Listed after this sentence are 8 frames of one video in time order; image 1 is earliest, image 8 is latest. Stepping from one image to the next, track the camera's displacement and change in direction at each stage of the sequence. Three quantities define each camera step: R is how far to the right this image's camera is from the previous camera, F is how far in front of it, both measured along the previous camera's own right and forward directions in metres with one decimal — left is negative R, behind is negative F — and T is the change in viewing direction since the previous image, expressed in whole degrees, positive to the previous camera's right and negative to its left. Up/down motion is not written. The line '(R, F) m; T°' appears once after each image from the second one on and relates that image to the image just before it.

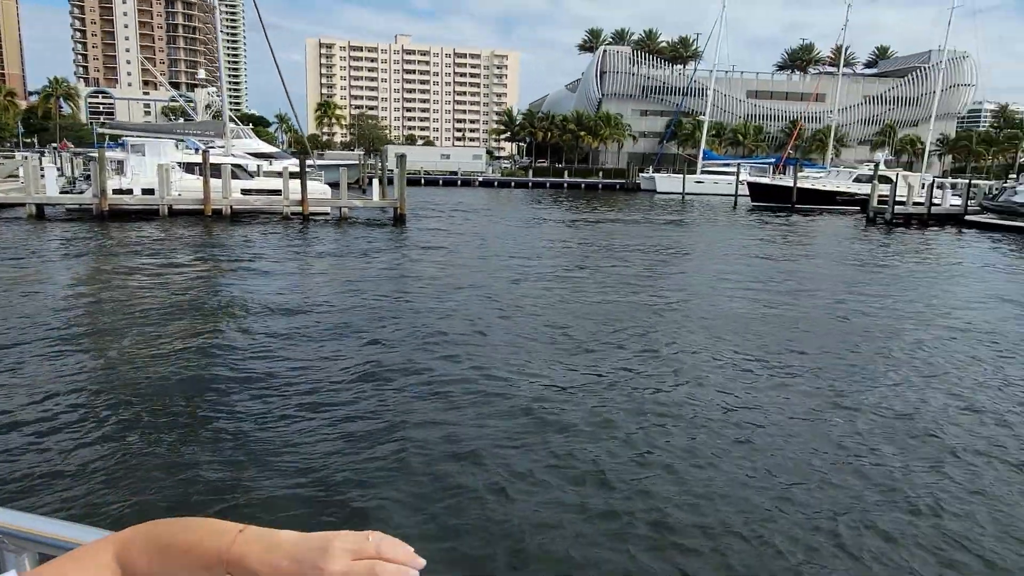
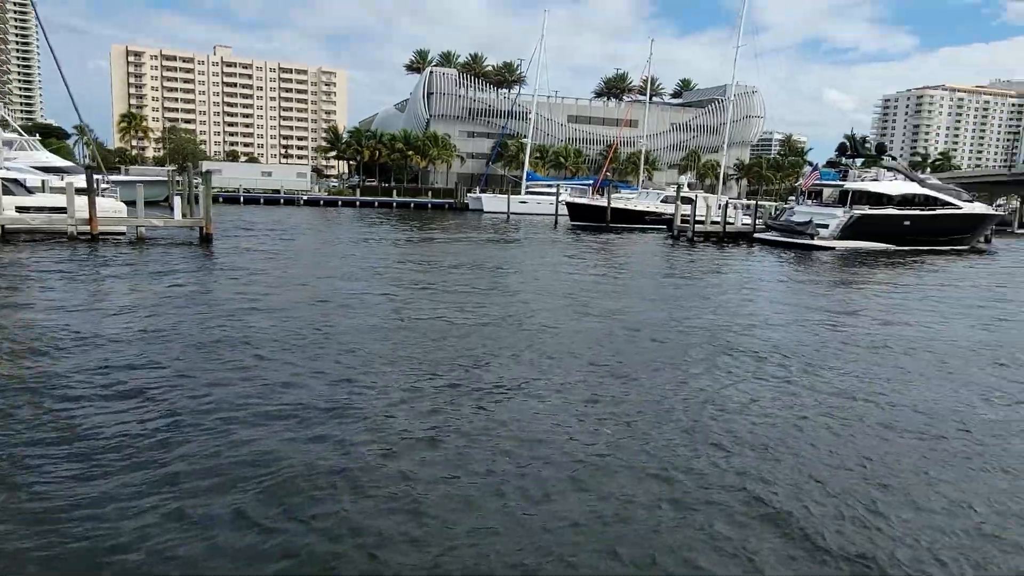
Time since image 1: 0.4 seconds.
(+0.6, +0.1) m; +13°
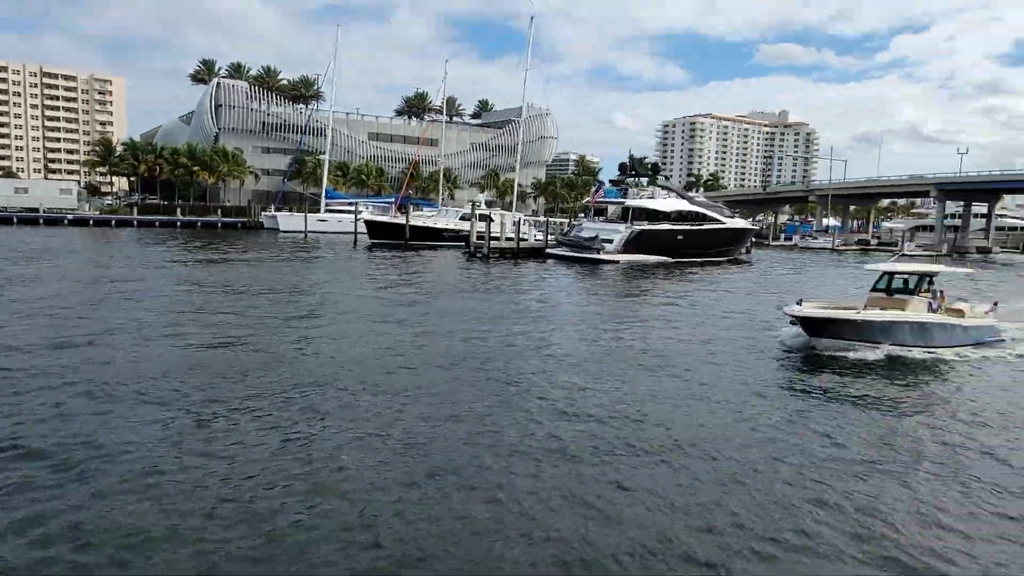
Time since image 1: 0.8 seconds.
(+0.7, +0.3) m; +15°
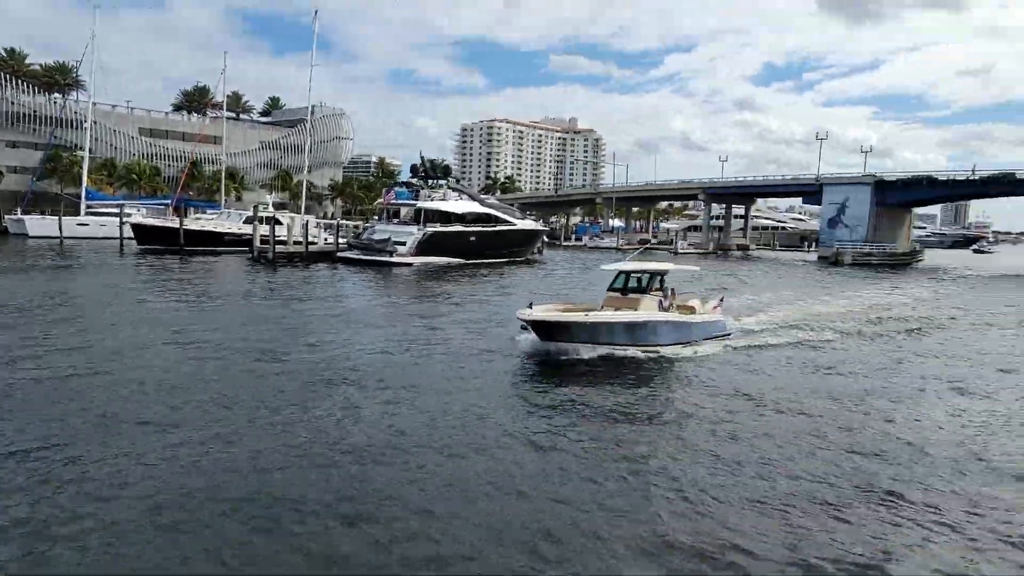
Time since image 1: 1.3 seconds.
(+0.7, +0.5) m; +15°
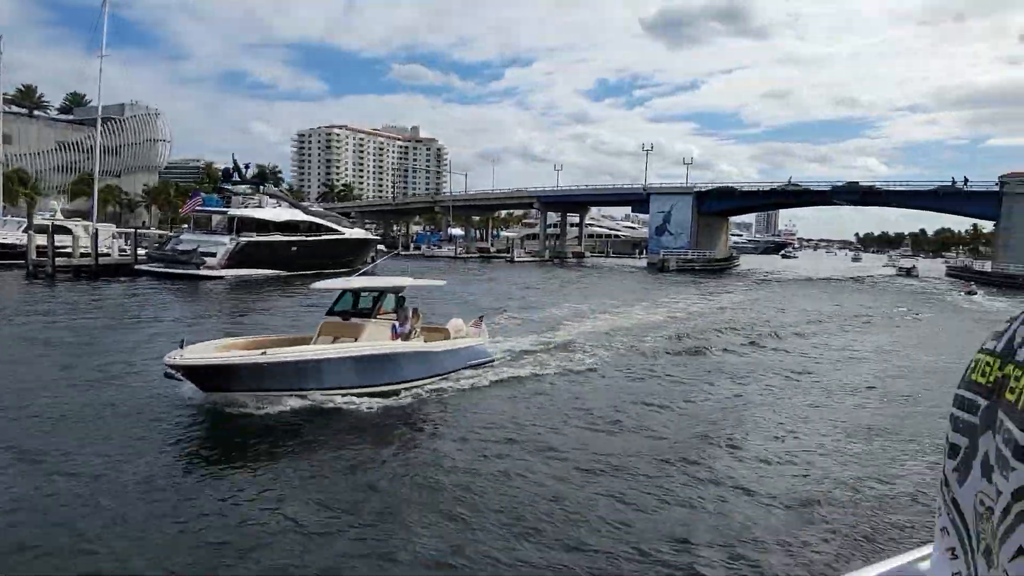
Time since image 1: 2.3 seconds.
(+1.1, +1.5) m; +12°
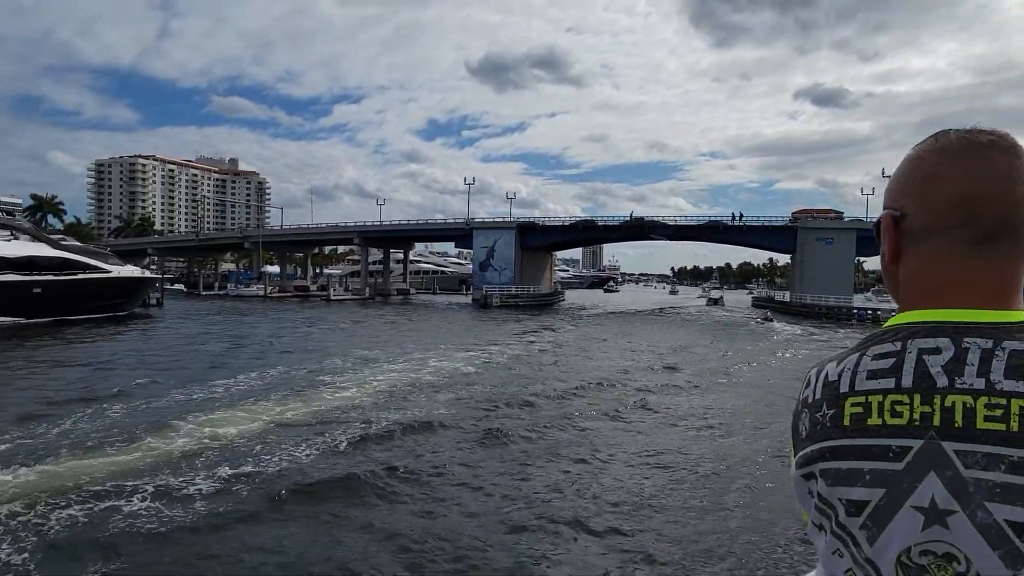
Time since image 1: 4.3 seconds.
(+1.6, +3.9) m; +13°
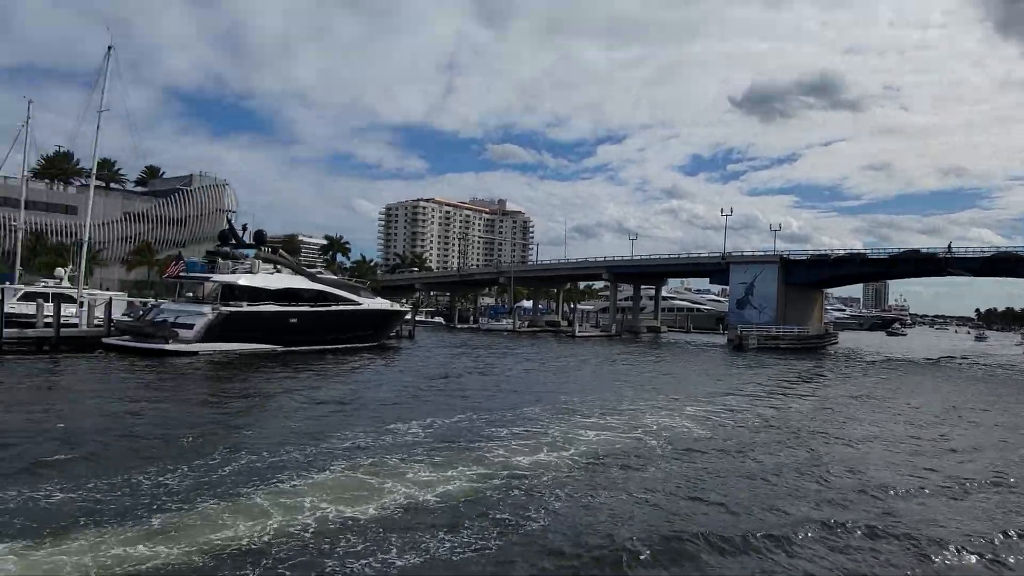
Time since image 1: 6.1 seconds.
(+0.5, +3.8) m; -20°
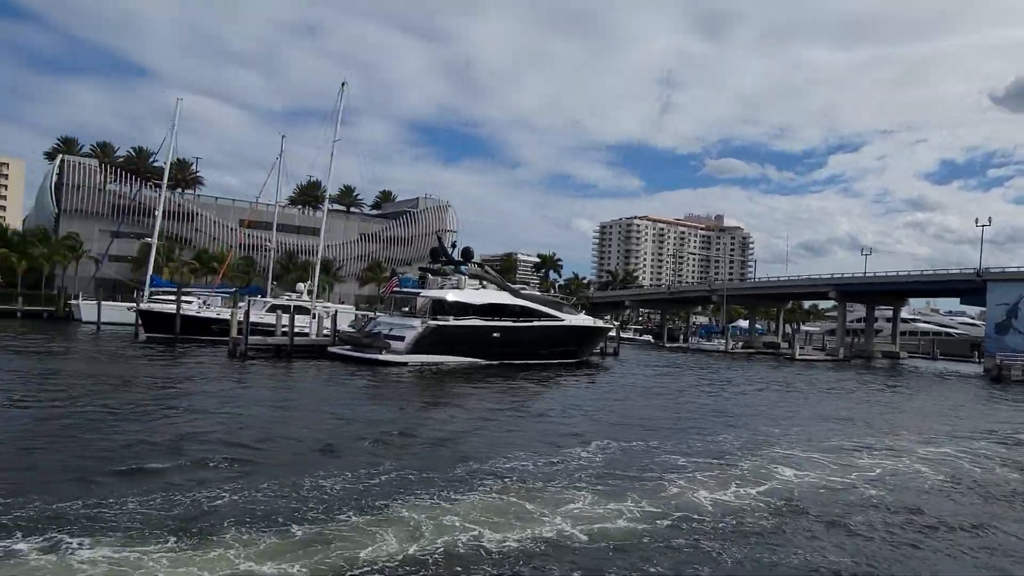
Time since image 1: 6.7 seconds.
(+0.6, +1.0) m; -16°
